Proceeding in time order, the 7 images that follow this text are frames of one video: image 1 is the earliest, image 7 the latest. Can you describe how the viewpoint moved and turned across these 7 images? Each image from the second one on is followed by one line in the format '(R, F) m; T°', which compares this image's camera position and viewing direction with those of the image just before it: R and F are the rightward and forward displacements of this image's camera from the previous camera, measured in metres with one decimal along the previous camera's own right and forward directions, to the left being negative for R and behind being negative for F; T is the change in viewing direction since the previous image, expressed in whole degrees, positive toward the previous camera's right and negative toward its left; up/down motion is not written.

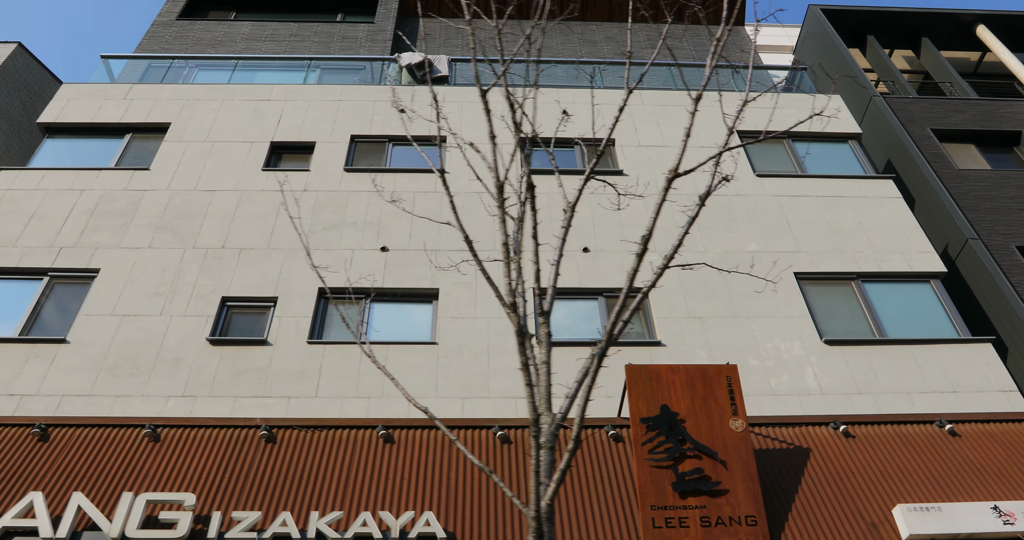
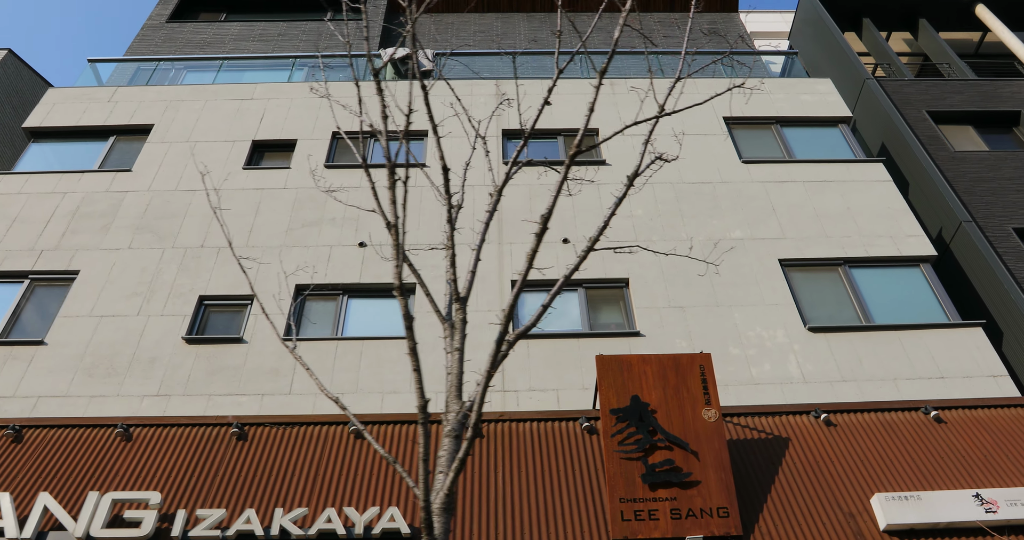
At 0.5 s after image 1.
(+0.6, +0.1) m; -1°
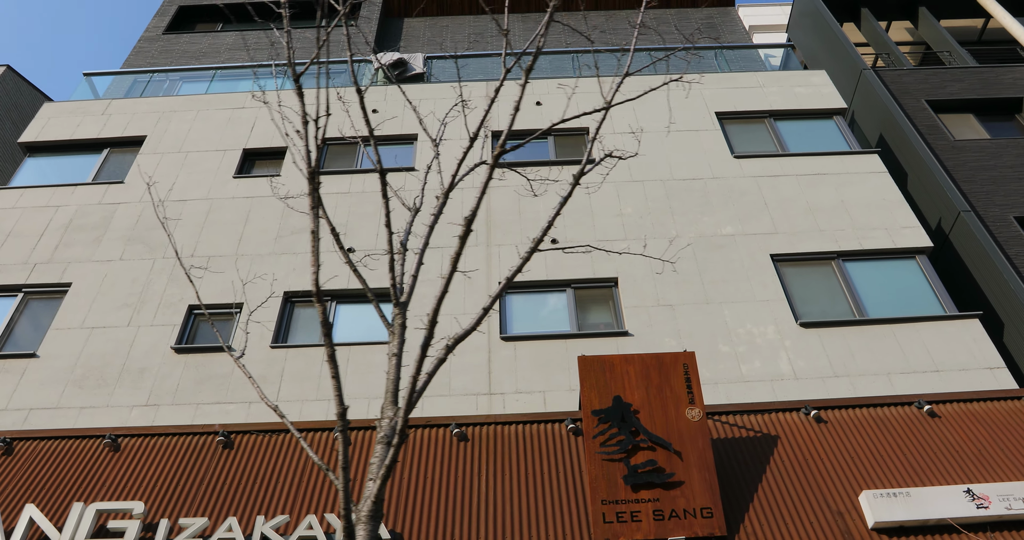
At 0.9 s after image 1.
(+0.5, +0.1) m; -1°
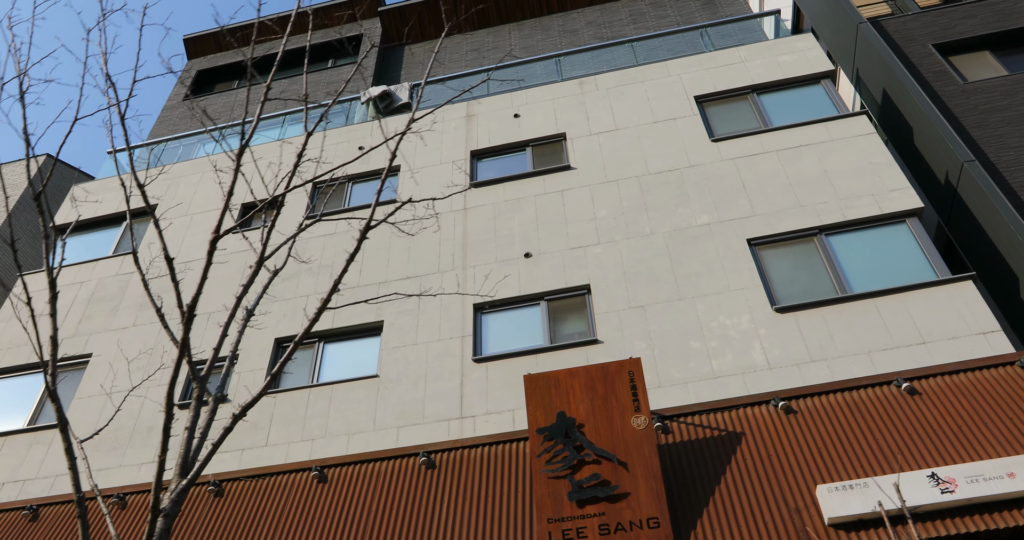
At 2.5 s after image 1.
(+2.2, 0.0) m; -8°
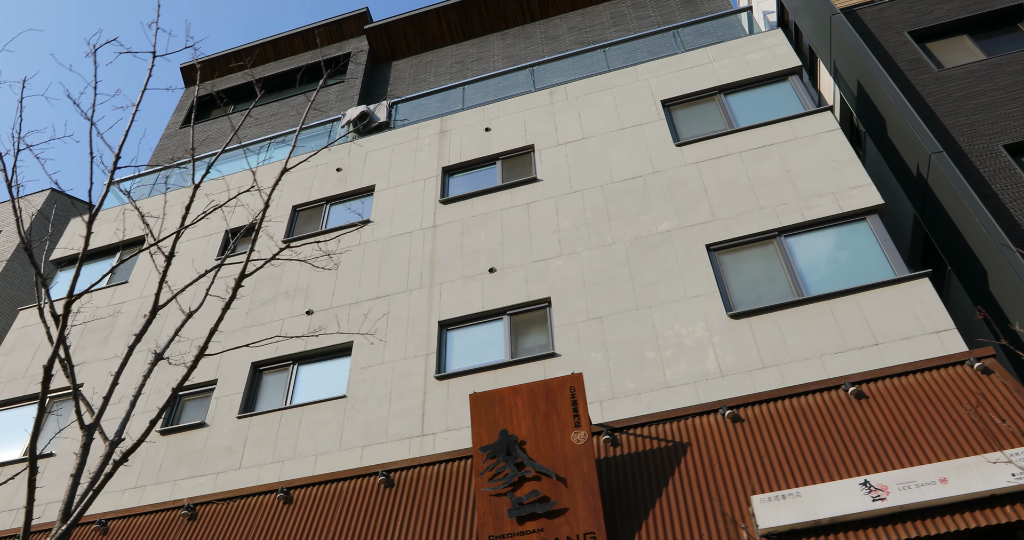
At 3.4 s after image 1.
(+1.3, -0.1) m; -3°
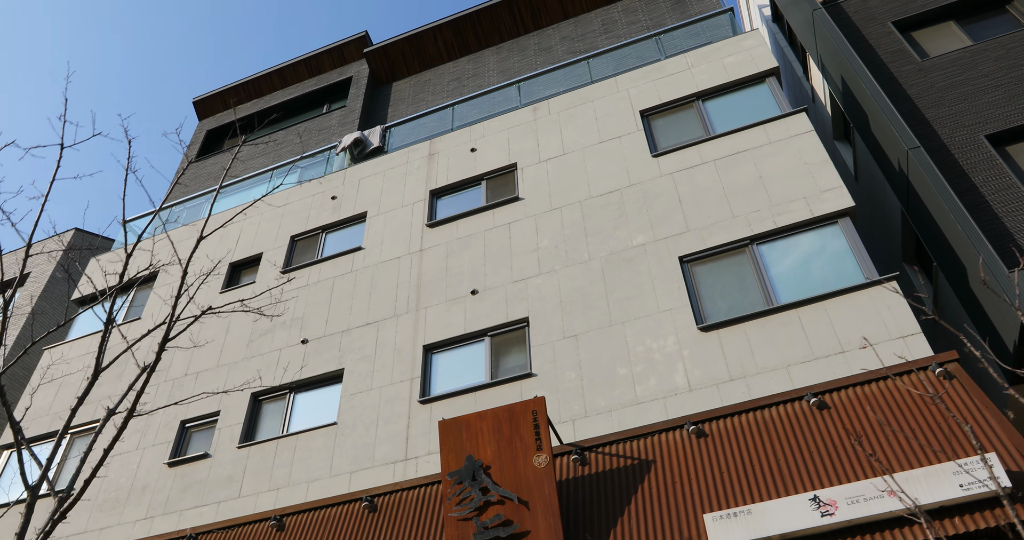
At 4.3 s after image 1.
(+1.2, -0.2) m; -4°
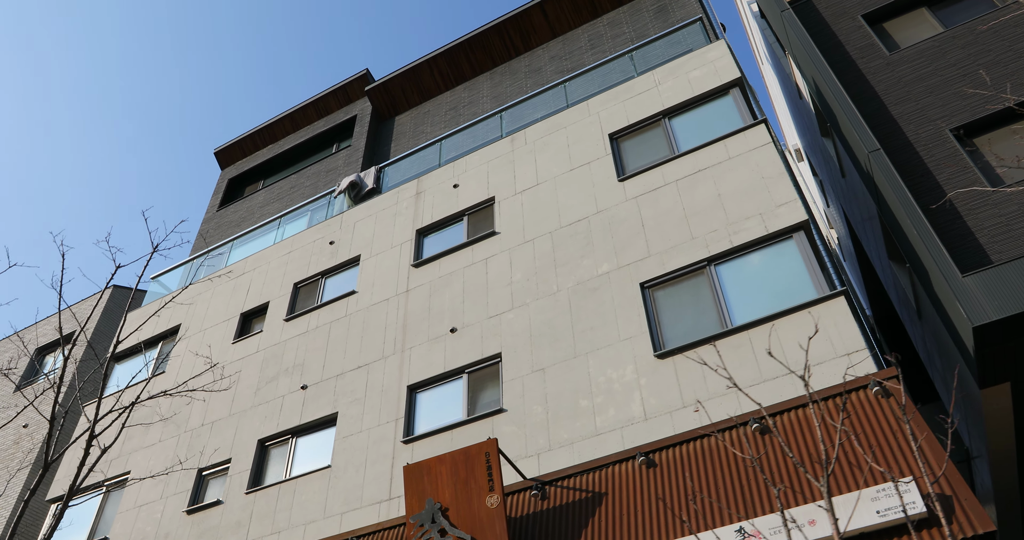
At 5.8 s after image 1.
(+1.8, -0.4) m; -5°
